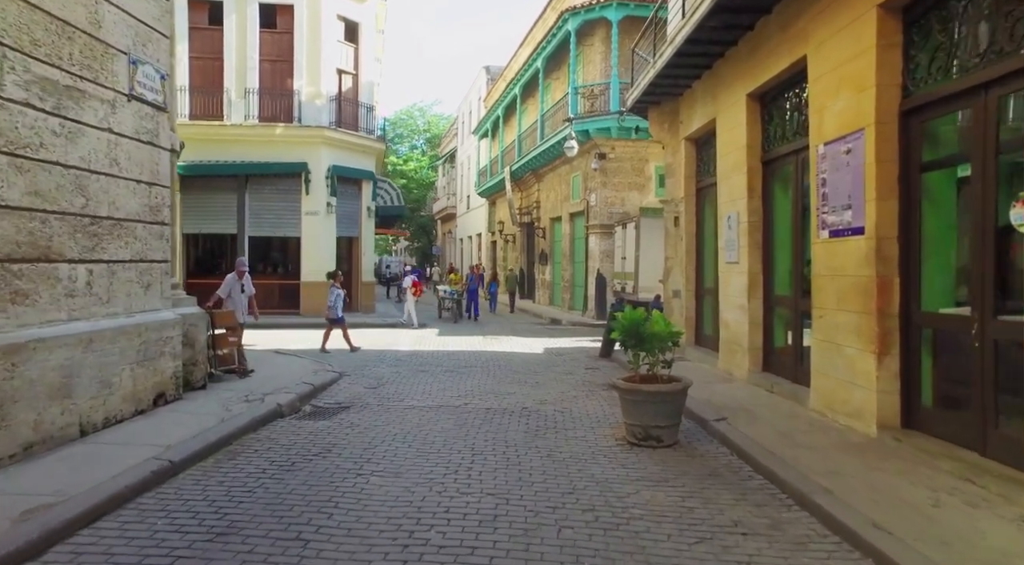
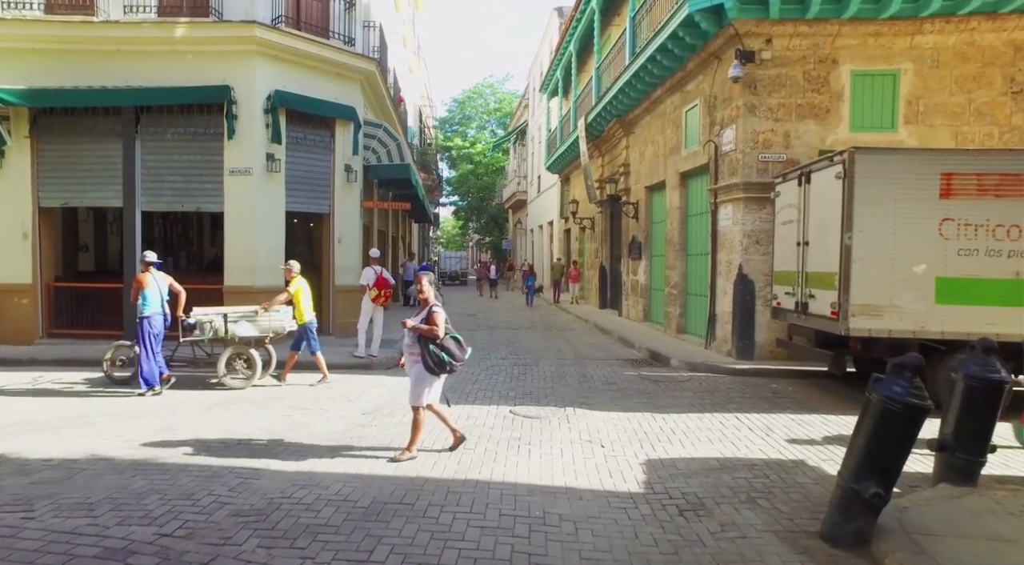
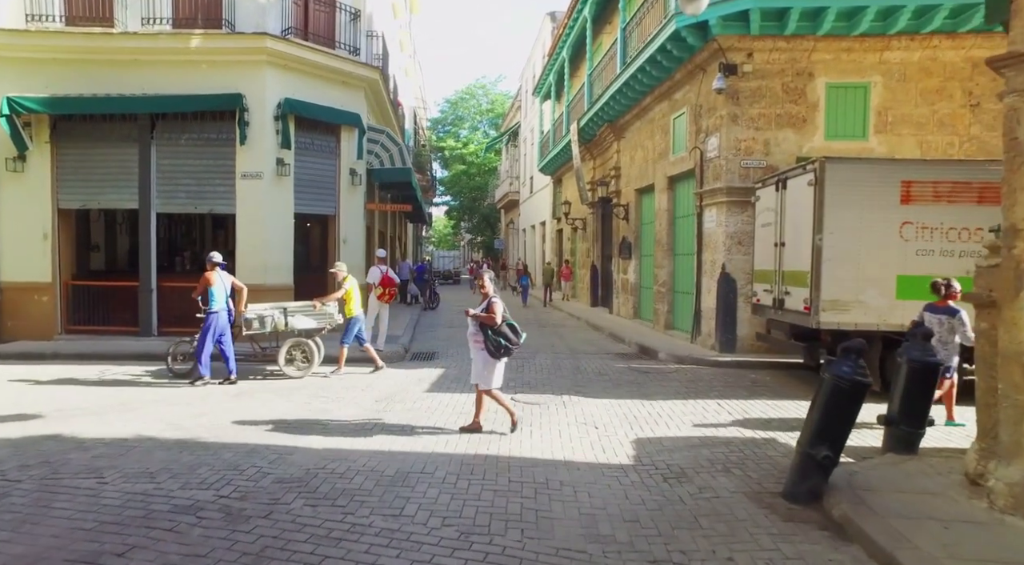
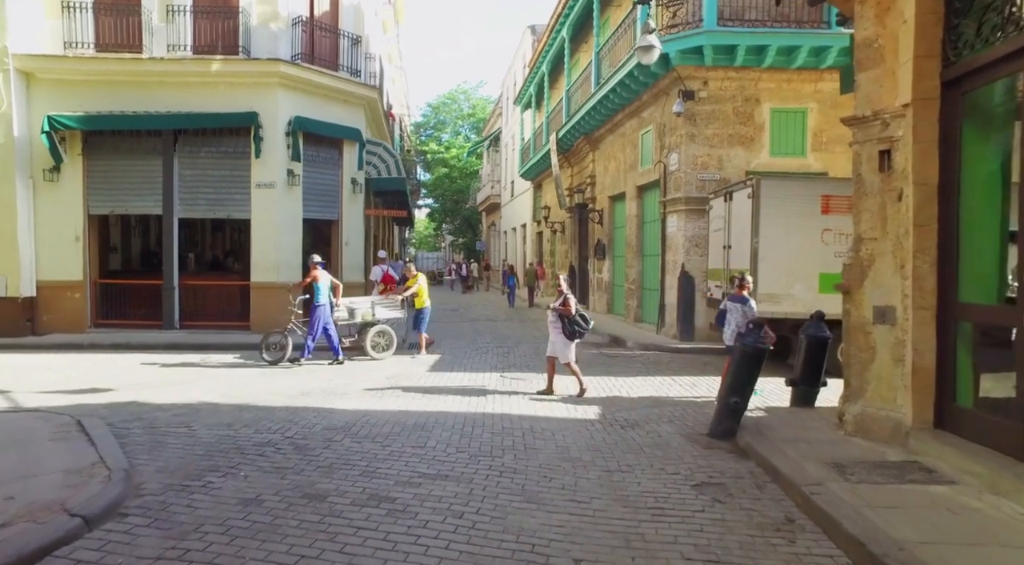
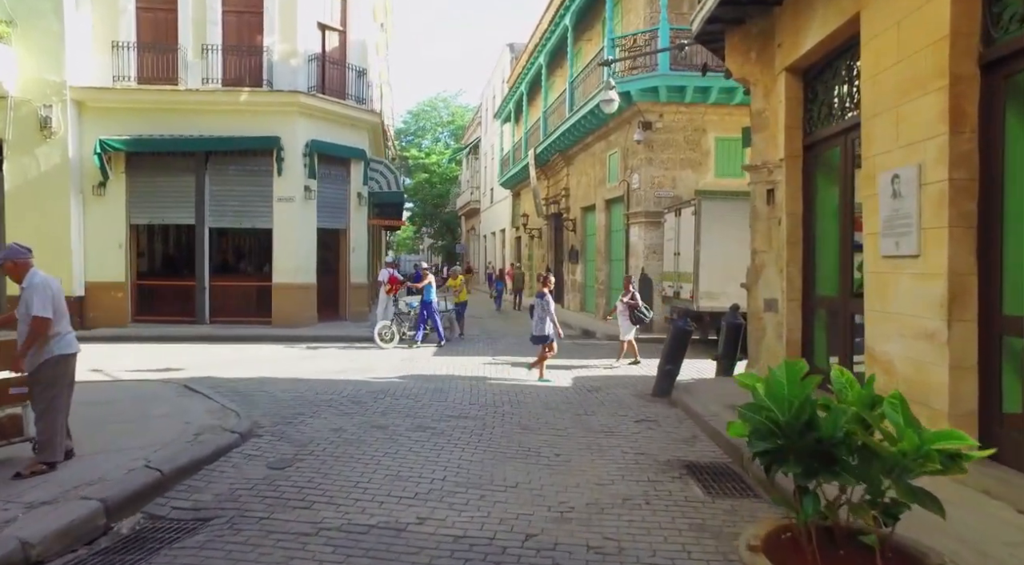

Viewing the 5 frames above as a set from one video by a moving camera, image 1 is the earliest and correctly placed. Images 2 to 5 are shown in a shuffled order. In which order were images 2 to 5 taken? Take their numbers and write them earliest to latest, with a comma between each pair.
5, 4, 3, 2
